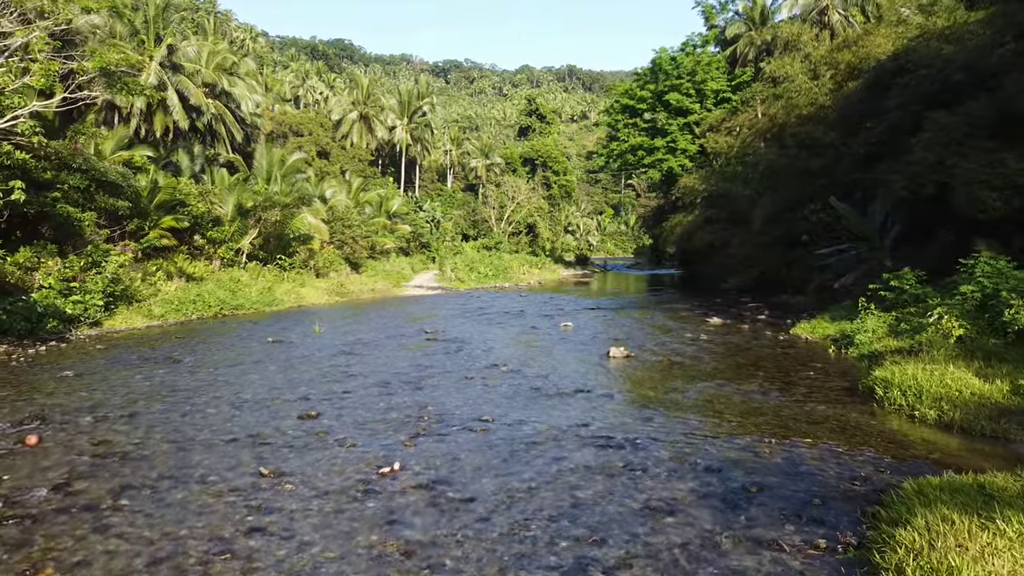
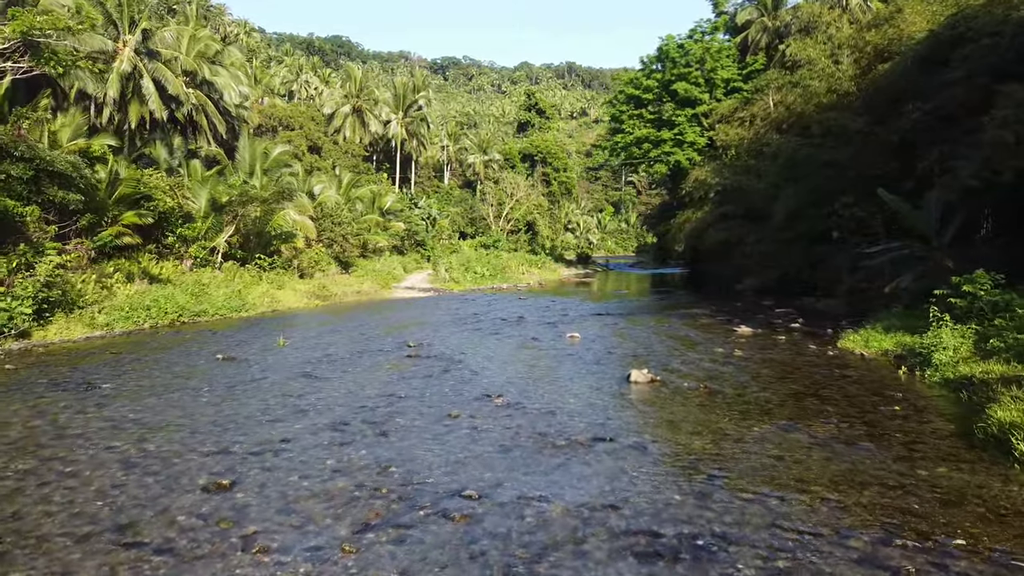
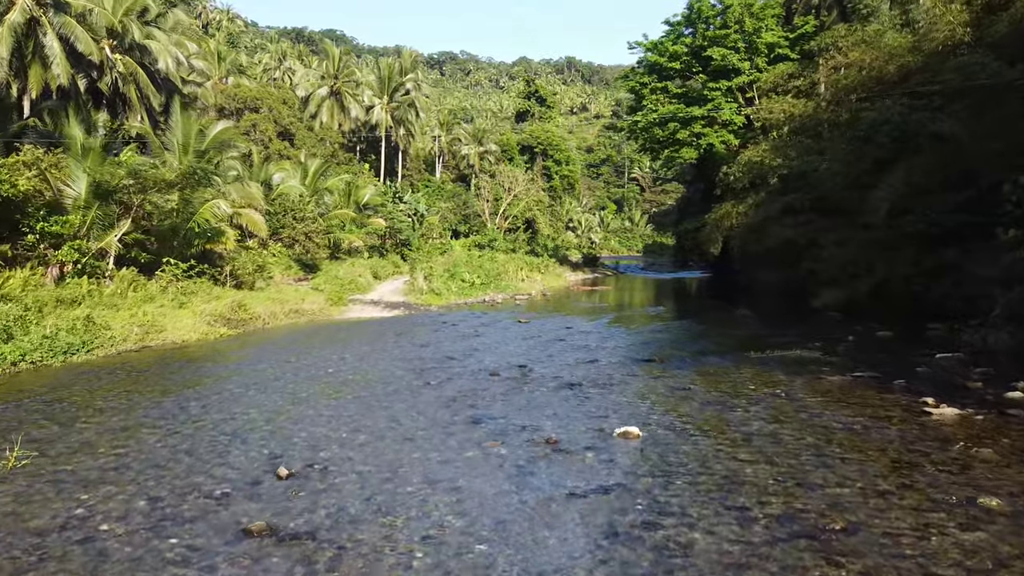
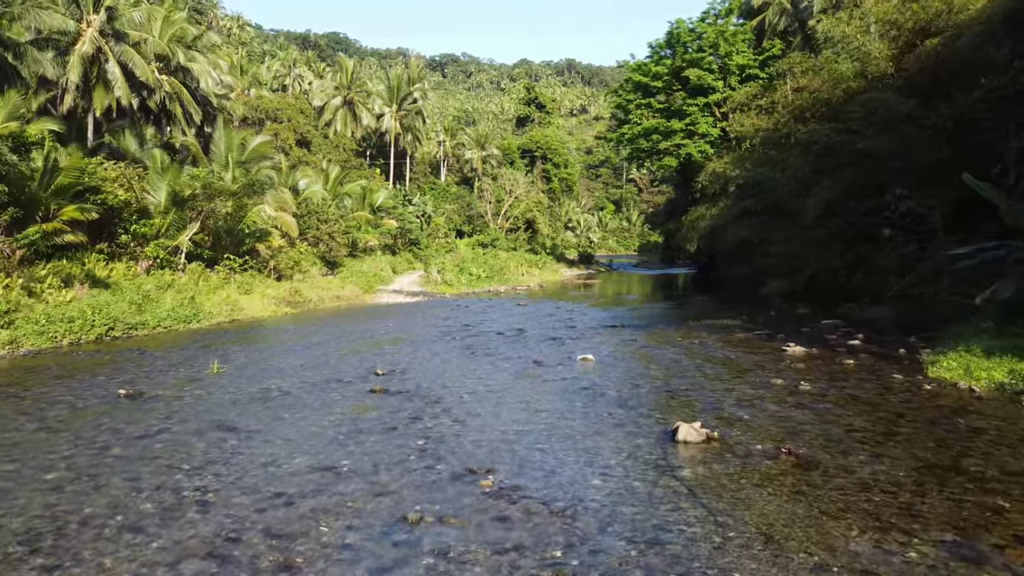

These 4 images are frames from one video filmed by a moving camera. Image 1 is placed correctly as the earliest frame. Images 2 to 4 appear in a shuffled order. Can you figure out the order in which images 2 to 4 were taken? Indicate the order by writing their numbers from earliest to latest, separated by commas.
2, 4, 3
